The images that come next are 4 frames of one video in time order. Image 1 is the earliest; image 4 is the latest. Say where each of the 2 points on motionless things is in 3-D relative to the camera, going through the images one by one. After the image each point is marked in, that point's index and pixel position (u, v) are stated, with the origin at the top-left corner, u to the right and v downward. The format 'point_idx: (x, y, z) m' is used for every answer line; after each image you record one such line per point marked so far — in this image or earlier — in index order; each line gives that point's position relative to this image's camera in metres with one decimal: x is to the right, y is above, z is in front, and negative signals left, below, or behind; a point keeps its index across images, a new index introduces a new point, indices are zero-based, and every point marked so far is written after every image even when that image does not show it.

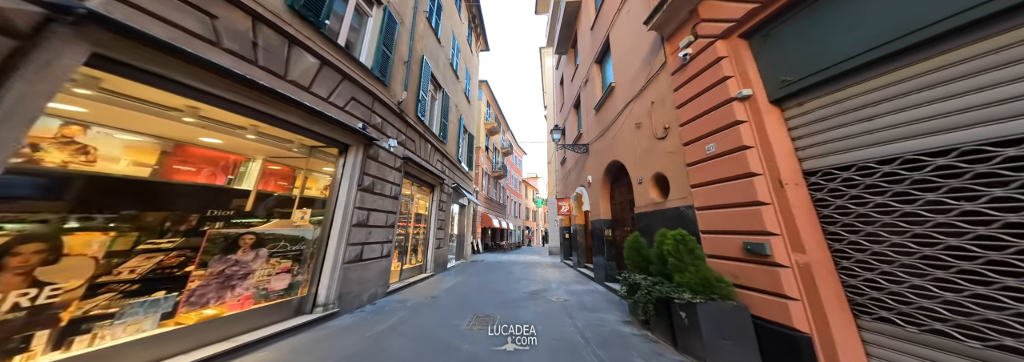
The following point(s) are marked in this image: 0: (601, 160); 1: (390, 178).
0: (+2.2, +0.5, +5.7) m
1: (-2.6, +0.1, +5.1) m
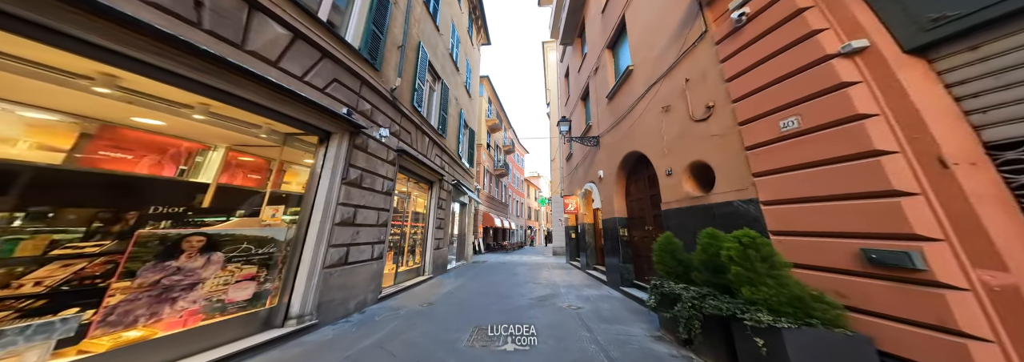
0: (+2.3, +0.6, +5.2) m
1: (-2.5, +0.2, +4.6) m
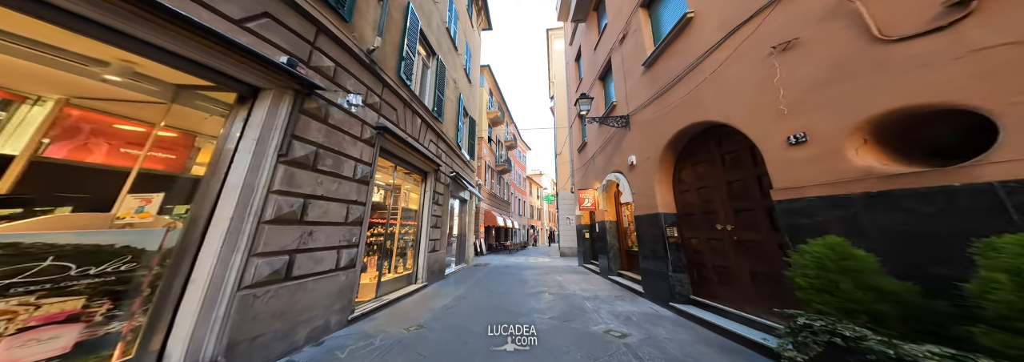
0: (+2.5, +0.9, +4.0) m
1: (-2.3, +0.4, +3.5) m
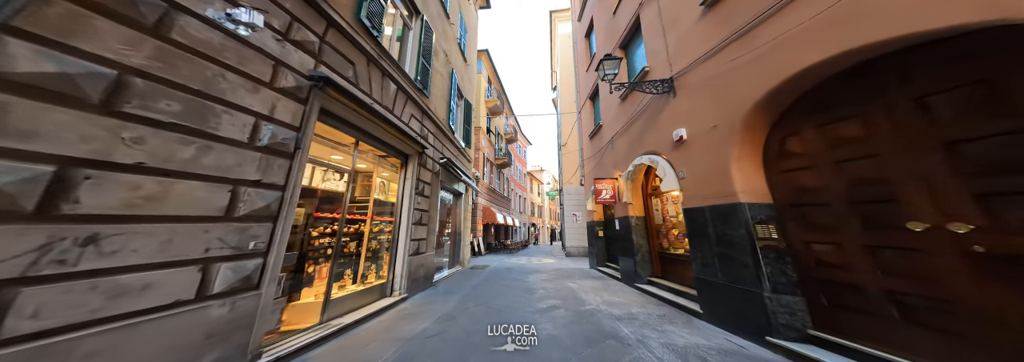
0: (+2.5, +1.2, +2.6) m
1: (-2.3, +0.7, +2.1) m
